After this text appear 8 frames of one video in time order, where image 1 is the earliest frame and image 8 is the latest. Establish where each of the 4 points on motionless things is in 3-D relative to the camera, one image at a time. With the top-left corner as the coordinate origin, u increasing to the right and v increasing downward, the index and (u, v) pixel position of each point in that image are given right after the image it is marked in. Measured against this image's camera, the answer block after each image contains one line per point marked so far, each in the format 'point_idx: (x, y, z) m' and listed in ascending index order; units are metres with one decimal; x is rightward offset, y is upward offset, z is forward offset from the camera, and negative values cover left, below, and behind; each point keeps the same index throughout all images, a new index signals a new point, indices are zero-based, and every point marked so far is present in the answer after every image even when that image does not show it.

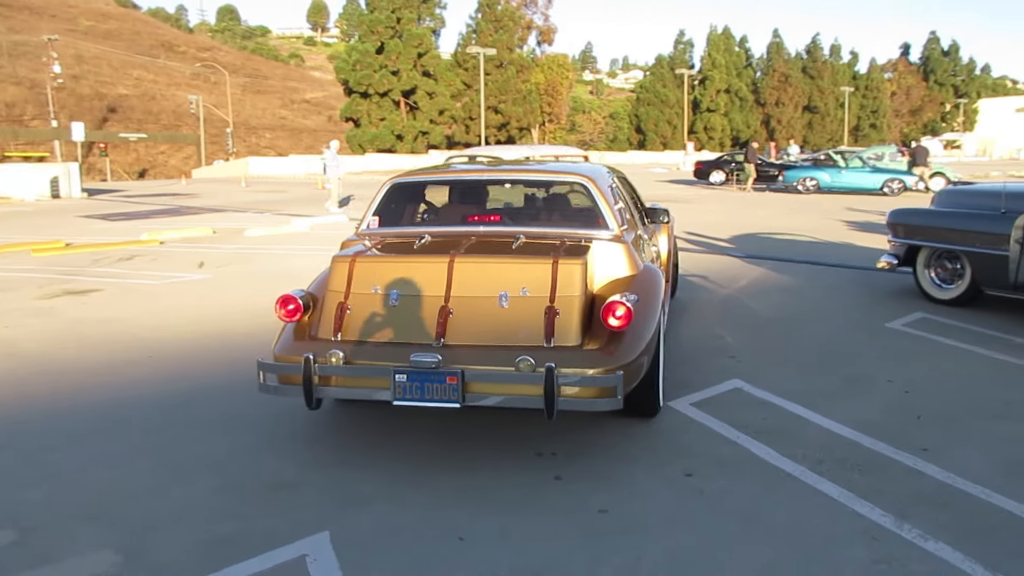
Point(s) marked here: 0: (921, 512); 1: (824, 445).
0: (+1.6, -0.9, +3.4) m
1: (+1.5, -0.8, +4.1) m
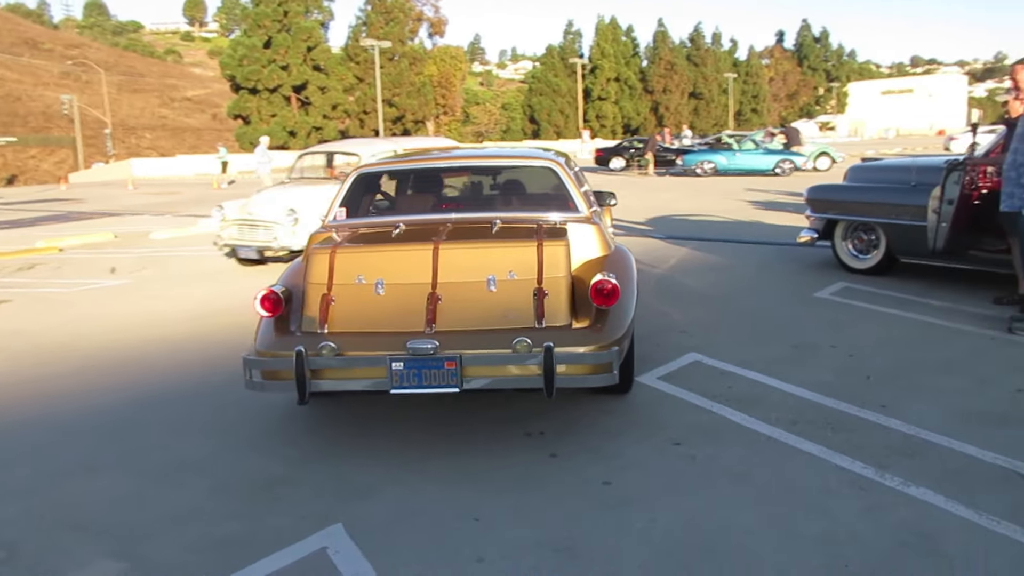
0: (+1.7, -0.7, +3.6) m
1: (+1.5, -0.6, +4.4) m
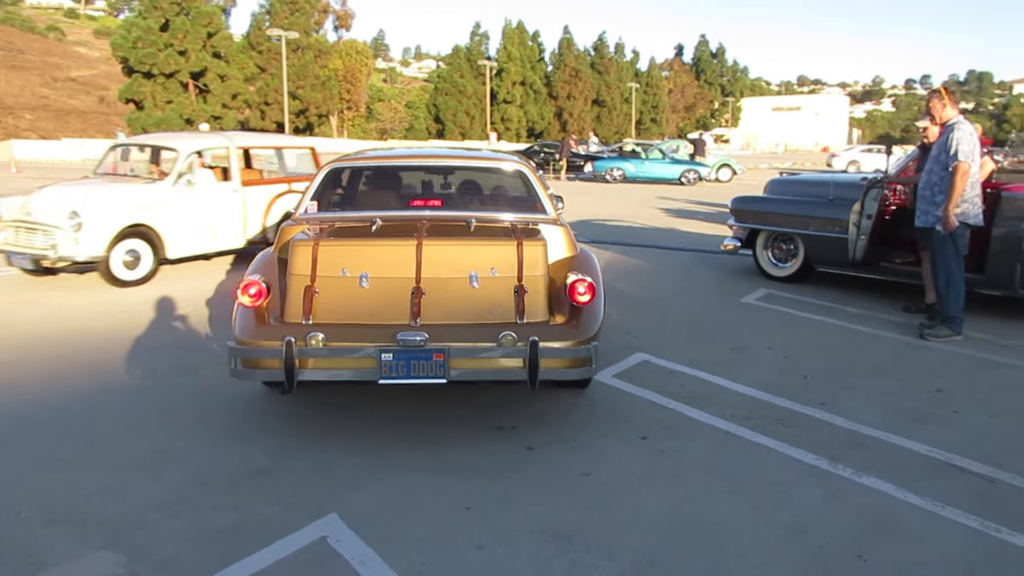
0: (+1.6, -0.8, +3.9) m
1: (+1.3, -0.7, +4.7) m
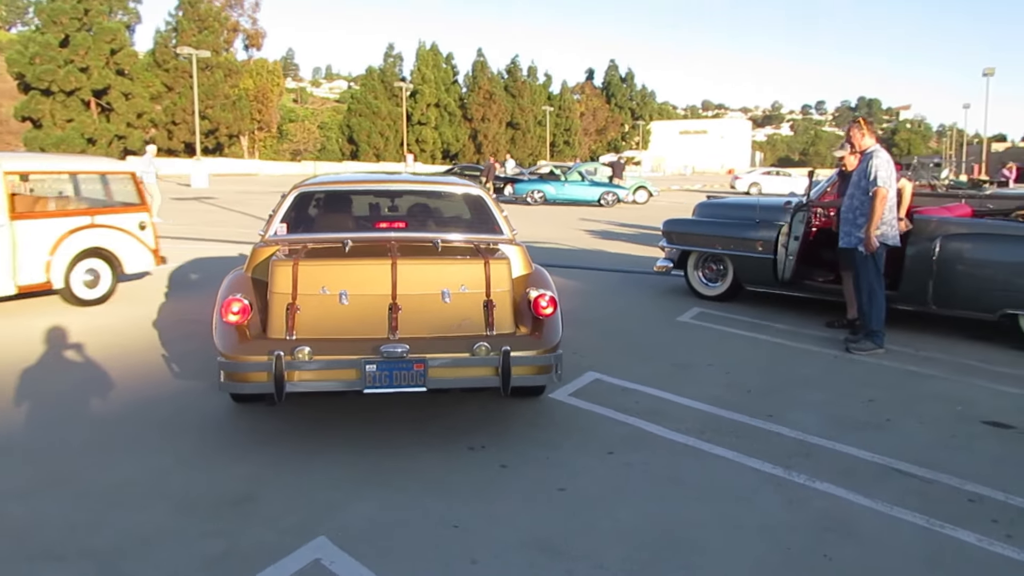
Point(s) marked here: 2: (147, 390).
0: (+1.4, -0.9, +4.2) m
1: (+1.1, -0.8, +4.9) m
2: (-2.6, -0.7, +5.5) m
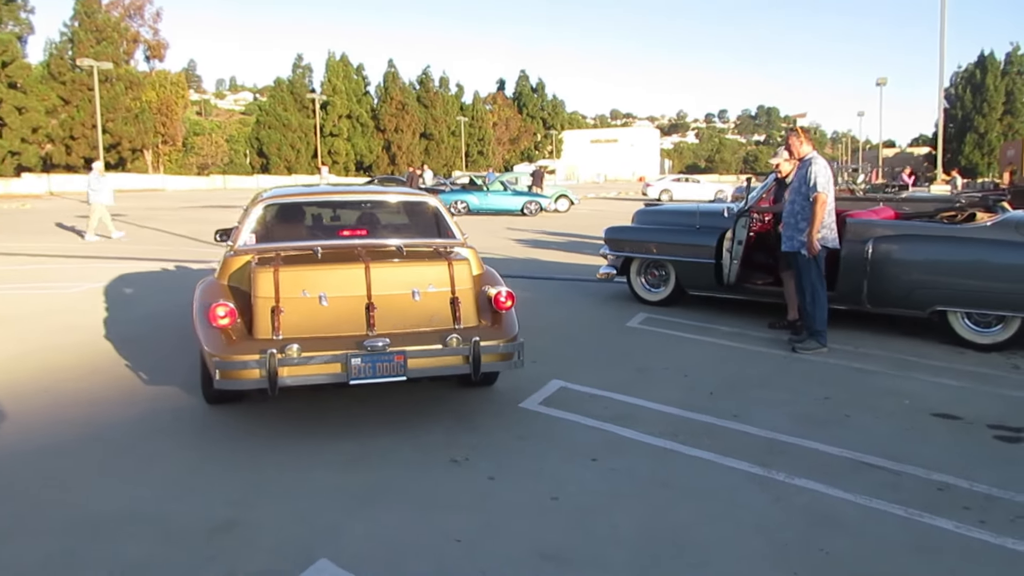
0: (+1.3, -0.9, +4.3) m
1: (+0.9, -0.8, +5.0) m
2: (-2.8, -0.8, +5.2) m
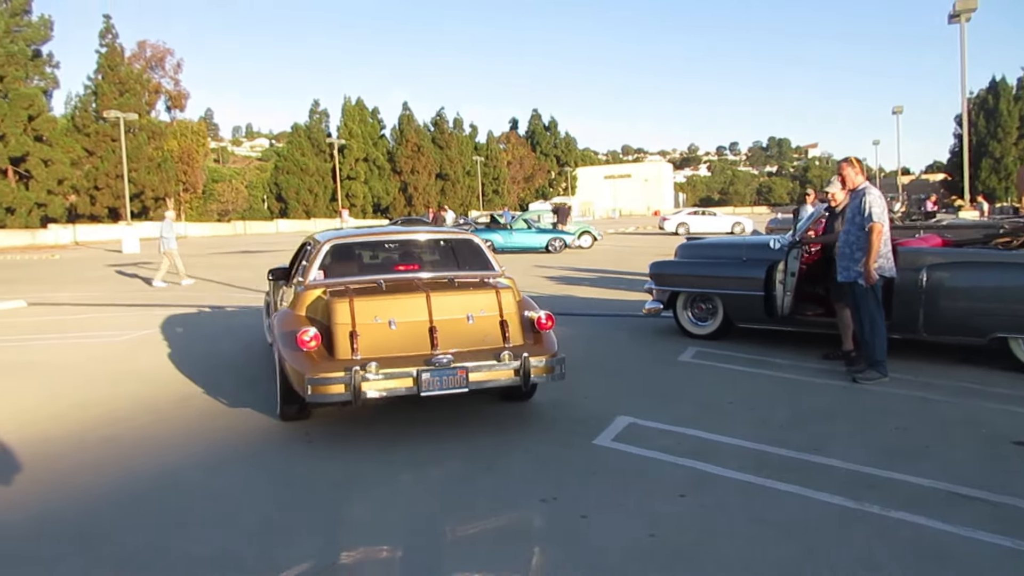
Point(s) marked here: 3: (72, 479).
0: (+1.8, -1.0, +4.3) m
1: (+1.4, -1.0, +5.0) m
2: (-2.3, -1.1, +5.3) m
3: (-2.8, -1.2, +5.3) m
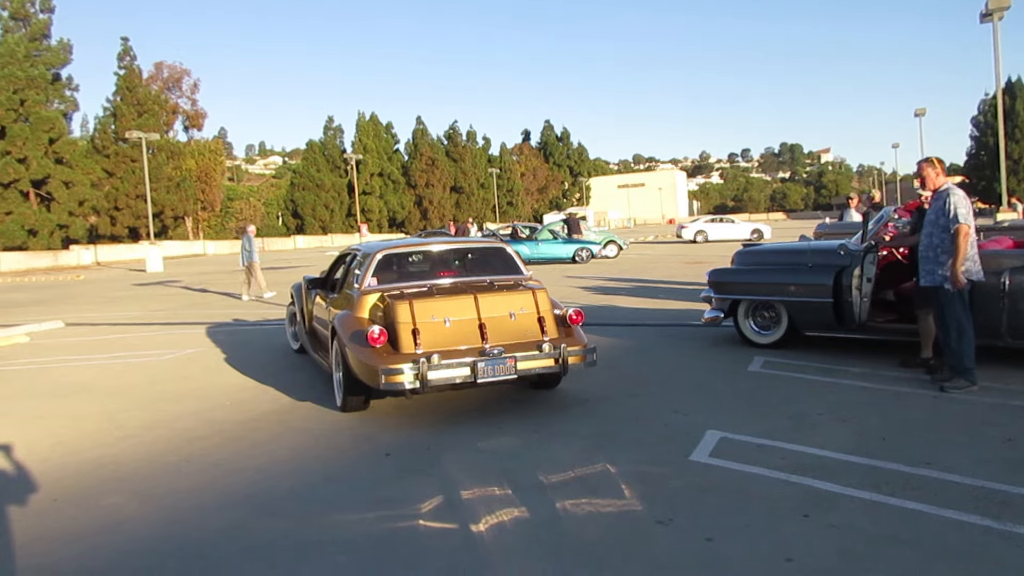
0: (+2.3, -1.1, +4.1) m
1: (+1.9, -1.0, +4.7) m
2: (-1.7, -1.3, +5.1) m
3: (-2.2, -1.3, +5.1) m
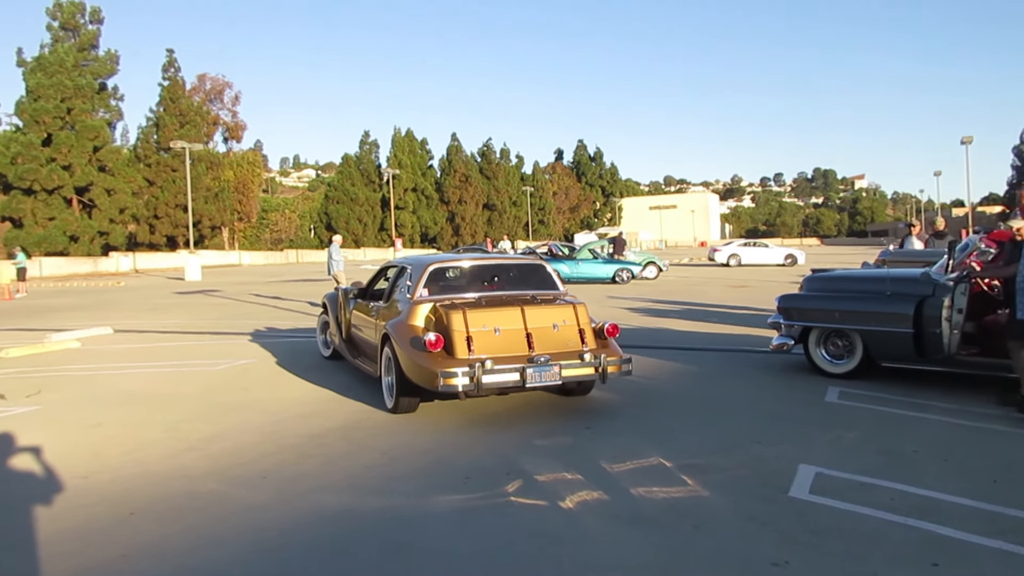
0: (+2.8, -1.2, +3.7) m
1: (+2.4, -1.2, +4.4) m
2: (-1.2, -1.3, +4.9) m
3: (-1.7, -1.3, +4.9) m
